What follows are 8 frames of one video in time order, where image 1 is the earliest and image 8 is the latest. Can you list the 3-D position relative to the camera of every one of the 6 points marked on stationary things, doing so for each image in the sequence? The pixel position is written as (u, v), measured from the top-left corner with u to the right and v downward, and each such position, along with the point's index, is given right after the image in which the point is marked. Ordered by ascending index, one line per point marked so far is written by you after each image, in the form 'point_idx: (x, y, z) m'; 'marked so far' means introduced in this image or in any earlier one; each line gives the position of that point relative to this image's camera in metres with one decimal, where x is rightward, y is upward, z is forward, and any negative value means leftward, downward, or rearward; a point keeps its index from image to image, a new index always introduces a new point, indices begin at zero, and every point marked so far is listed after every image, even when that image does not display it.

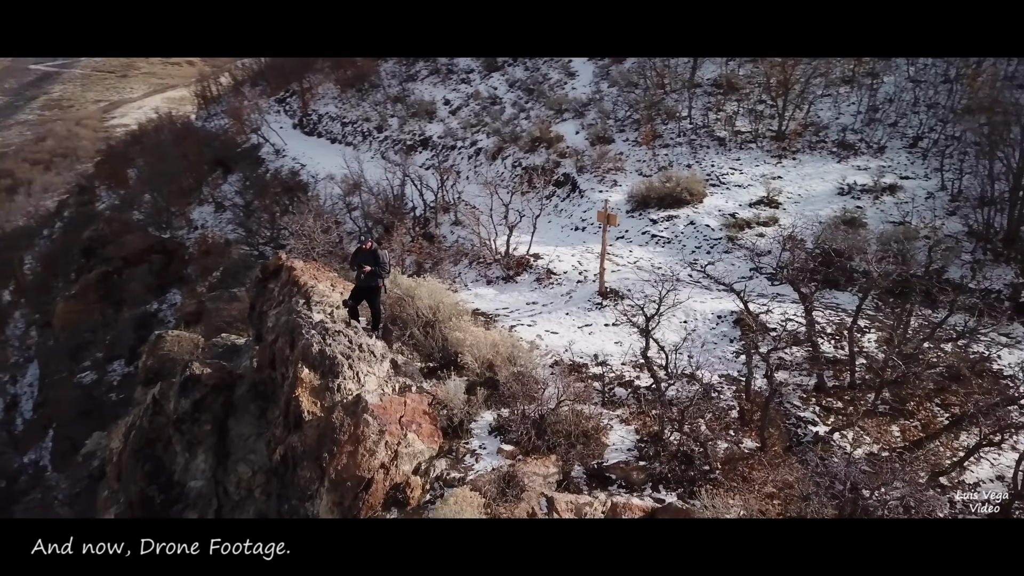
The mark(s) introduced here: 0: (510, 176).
0: (0.0, +2.1, +14.8) m
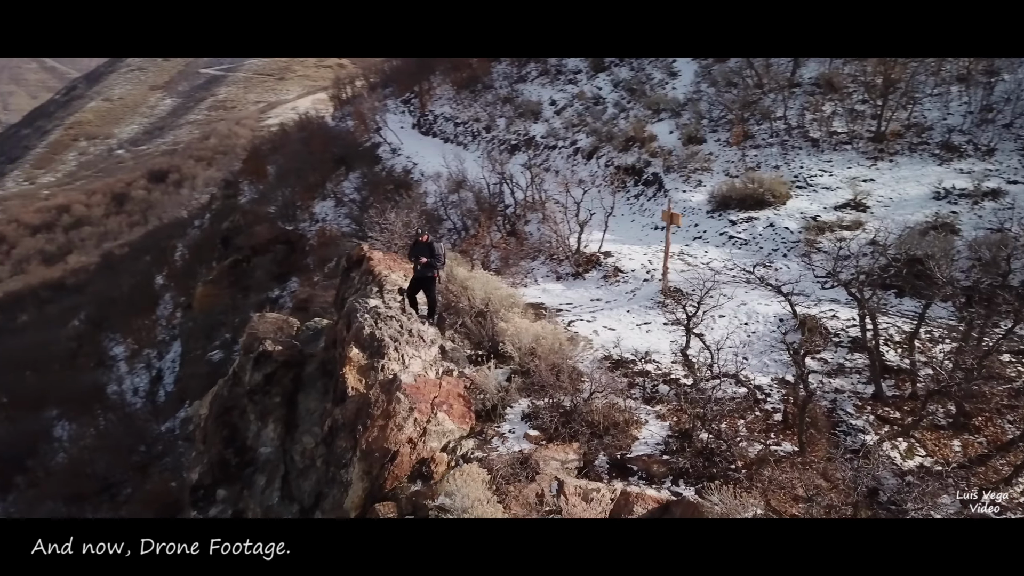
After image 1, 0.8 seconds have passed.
0: (+1.7, +2.1, +15.0) m
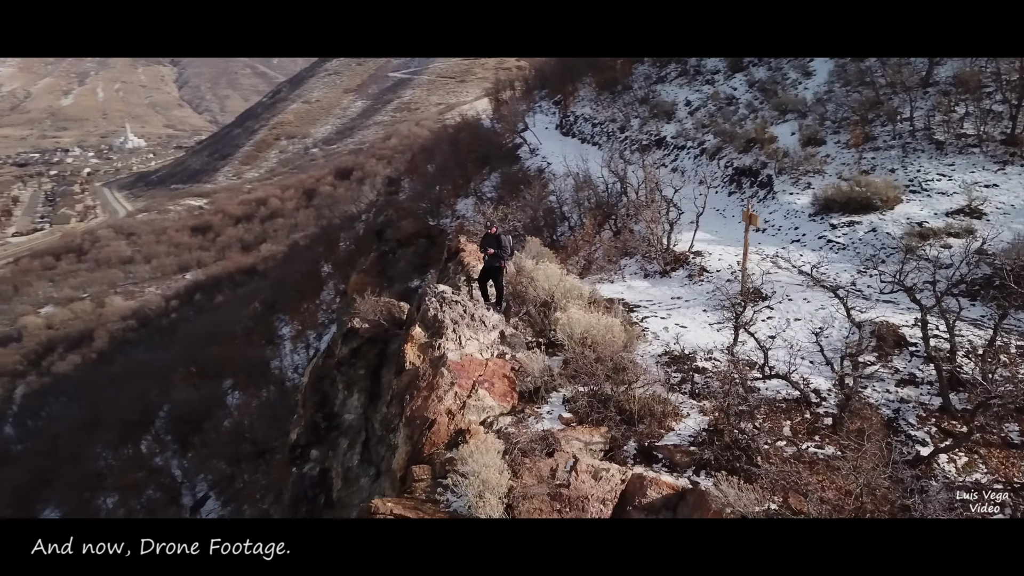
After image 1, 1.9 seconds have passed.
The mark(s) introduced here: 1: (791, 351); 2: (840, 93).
0: (+3.9, +2.1, +14.9) m
1: (+2.9, -0.7, +8.4) m
2: (+6.0, +3.6, +14.8) m
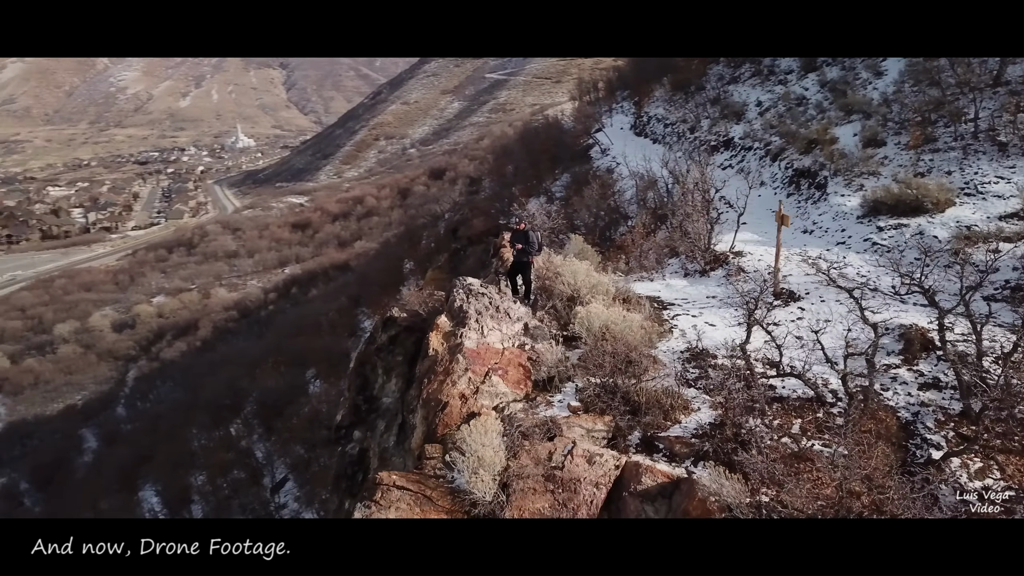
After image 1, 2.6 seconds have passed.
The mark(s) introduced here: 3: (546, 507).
0: (+4.9, +2.0, +14.8) m
1: (+3.2, -0.7, +8.5) m
2: (+7.1, +3.5, +14.4) m
3: (+0.3, -1.7, +6.3) m
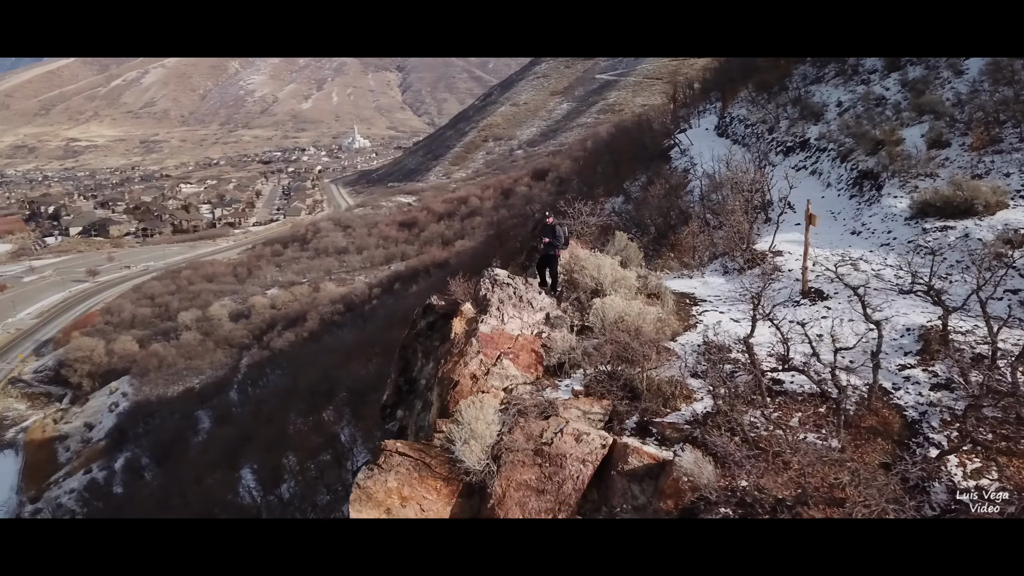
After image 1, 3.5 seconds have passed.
0: (+6.0, +2.0, +14.5) m
1: (+3.4, -0.6, +8.5) m
2: (+8.1, +3.4, +13.9) m
3: (+0.2, -1.6, +6.7) m
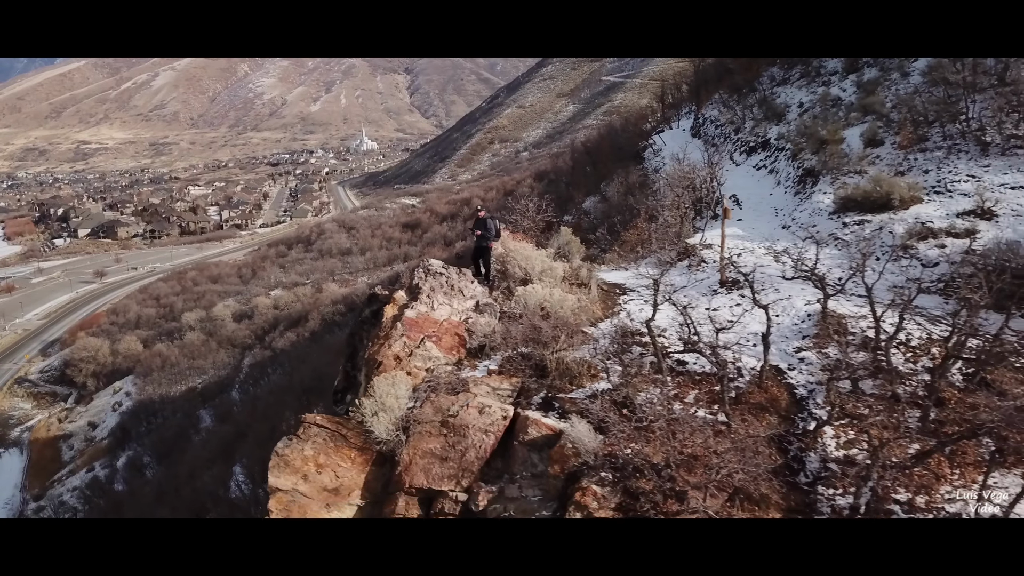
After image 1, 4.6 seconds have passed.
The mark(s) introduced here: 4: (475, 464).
0: (+5.2, +2.1, +15.1) m
1: (+2.5, -0.5, +9.1) m
2: (+7.3, +3.5, +14.5) m
3: (-0.7, -1.4, +7.4) m
4: (-0.3, -1.6, +7.3) m
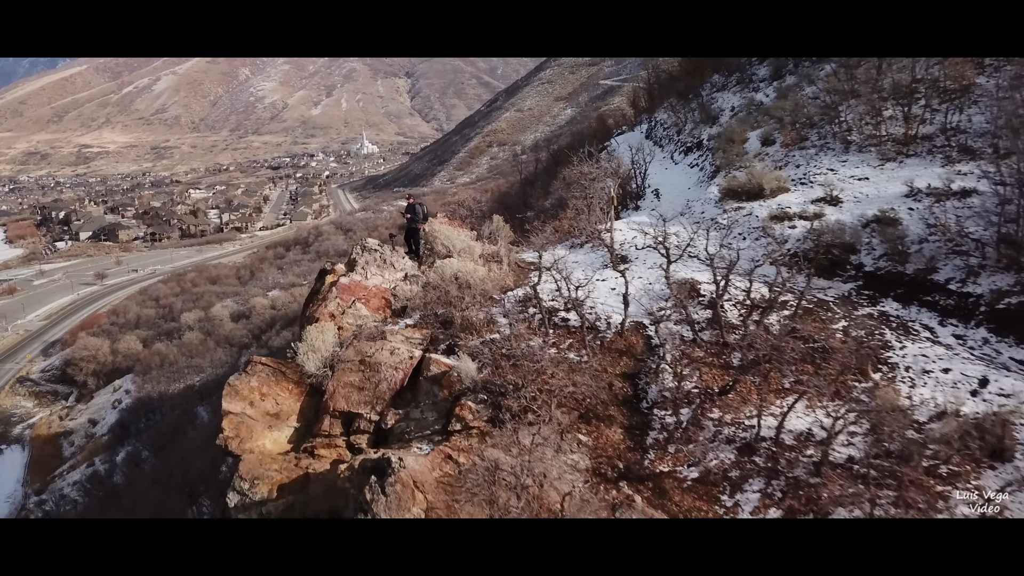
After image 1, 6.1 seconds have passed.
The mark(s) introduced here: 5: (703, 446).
0: (+4.1, +2.5, +17.1) m
1: (+1.4, -0.1, +11.1) m
2: (+6.2, +3.9, +16.5) m
3: (-1.8, -1.1, +9.4) m
4: (-1.5, -1.2, +9.3) m
5: (+2.0, -1.7, +8.5) m
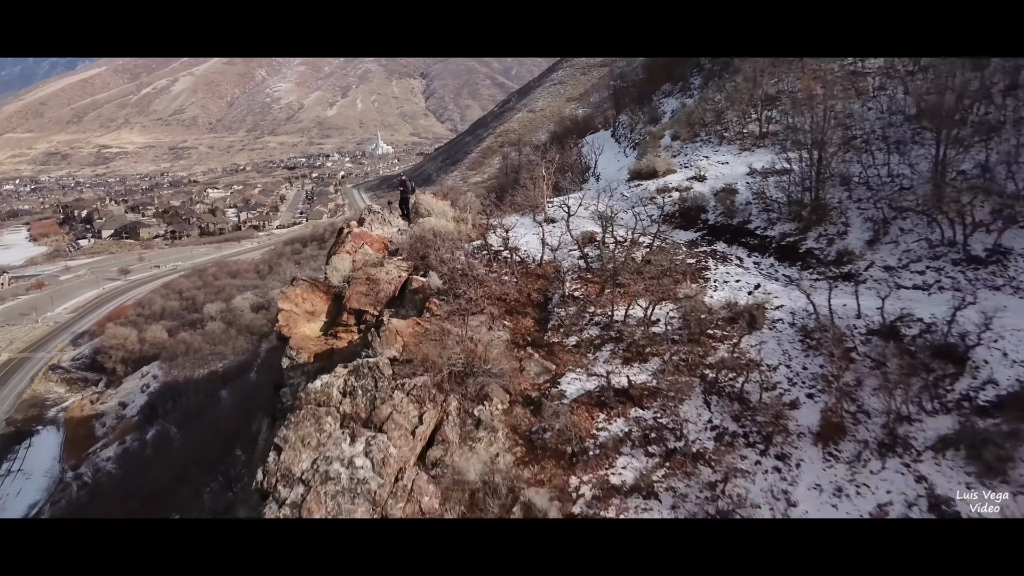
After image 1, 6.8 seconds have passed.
0: (+3.4, +3.5, +22.2) m
1: (+0.6, +0.9, +16.3) m
2: (+5.5, +4.9, +21.5) m
3: (-2.7, 0.0, +14.6) m
4: (-2.3, -0.2, +14.5) m
5: (+1.1, -0.6, +13.6) m
